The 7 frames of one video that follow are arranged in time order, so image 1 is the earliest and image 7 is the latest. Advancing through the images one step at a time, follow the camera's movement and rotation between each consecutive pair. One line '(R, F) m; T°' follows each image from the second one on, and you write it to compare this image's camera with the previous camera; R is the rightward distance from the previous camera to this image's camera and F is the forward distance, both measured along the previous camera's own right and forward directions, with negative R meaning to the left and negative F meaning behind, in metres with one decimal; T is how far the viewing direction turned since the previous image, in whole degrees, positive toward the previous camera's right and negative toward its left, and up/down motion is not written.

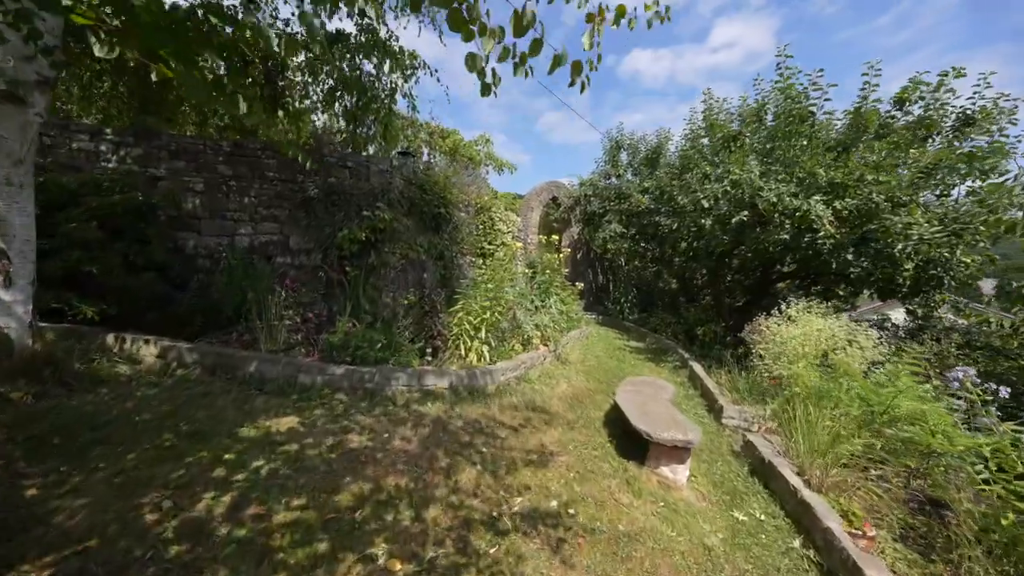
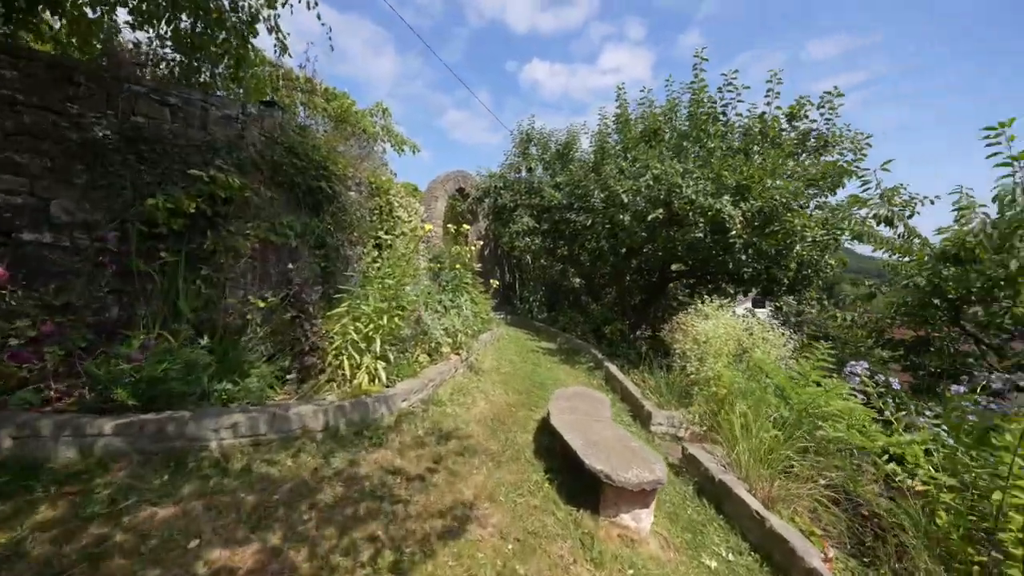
(-0.1, +0.8) m; +15°
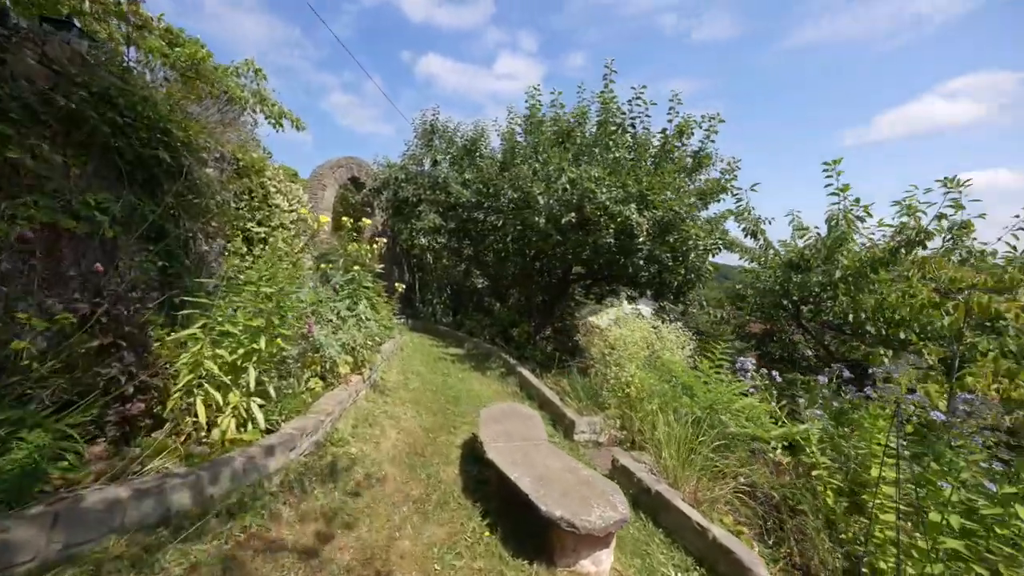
(-0.2, +0.4) m; +16°
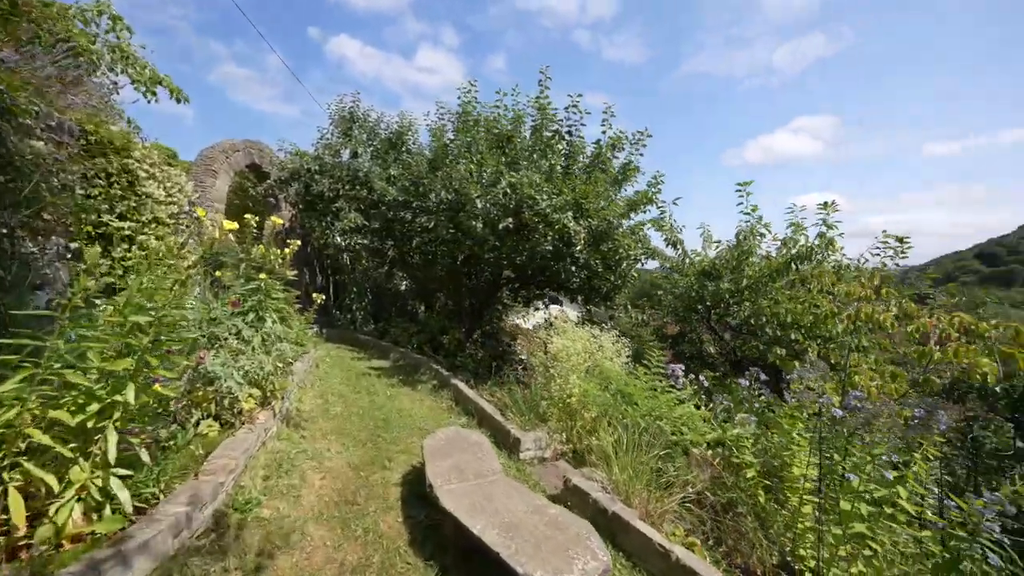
(-0.2, +0.3) m; +12°
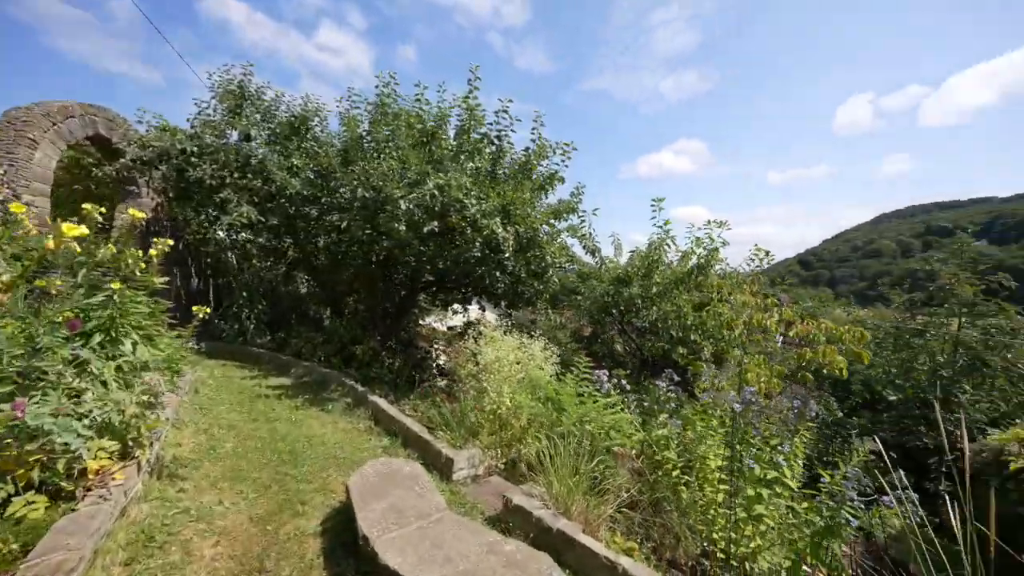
(-0.2, +0.2) m; +14°
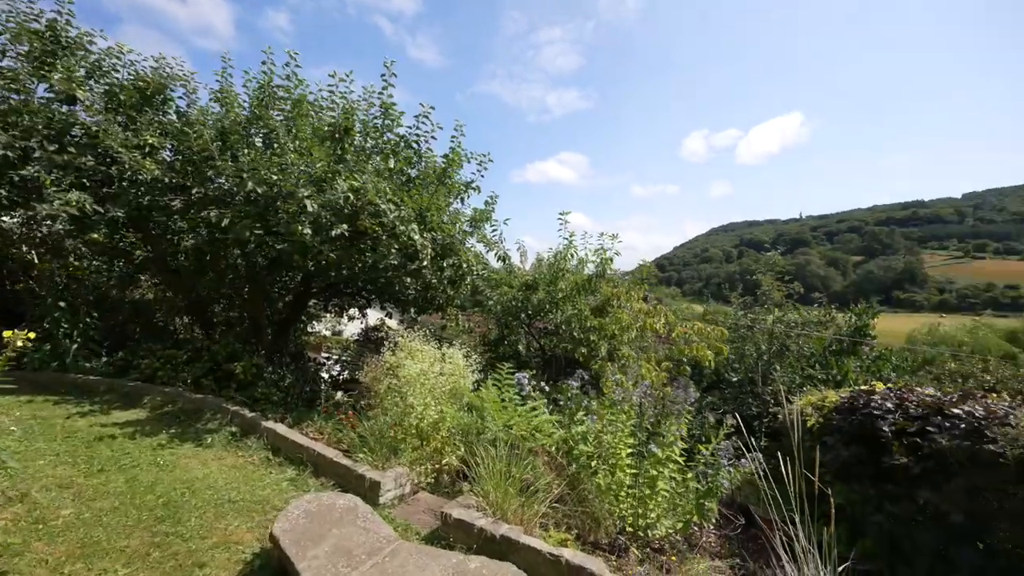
(-0.4, 0.0) m; +17°
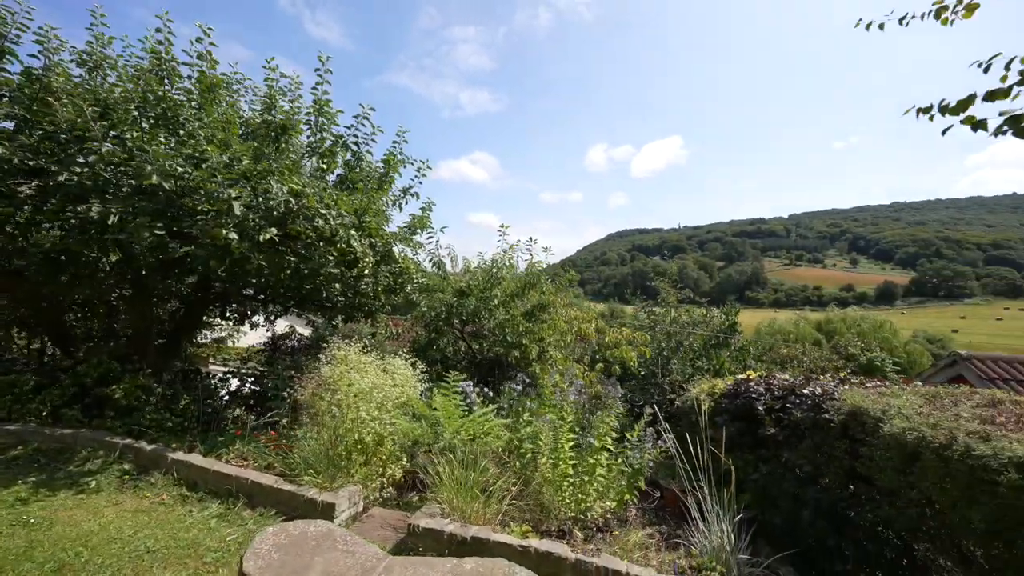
(-0.5, -0.1) m; +14°
